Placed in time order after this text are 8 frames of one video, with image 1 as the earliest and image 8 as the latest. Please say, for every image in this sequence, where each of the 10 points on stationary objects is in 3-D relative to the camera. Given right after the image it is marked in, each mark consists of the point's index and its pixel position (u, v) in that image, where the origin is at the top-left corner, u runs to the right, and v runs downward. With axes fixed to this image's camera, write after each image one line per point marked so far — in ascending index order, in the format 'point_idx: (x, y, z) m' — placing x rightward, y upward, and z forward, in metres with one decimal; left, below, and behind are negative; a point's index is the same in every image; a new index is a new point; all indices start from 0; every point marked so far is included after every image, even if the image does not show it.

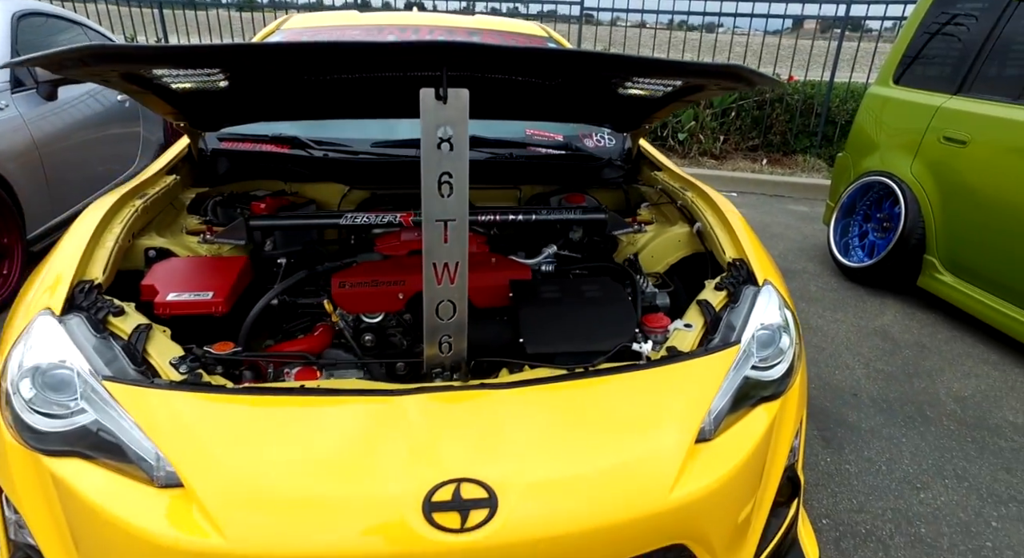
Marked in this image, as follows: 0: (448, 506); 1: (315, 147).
0: (-0.1, -0.4, +1.0) m
1: (-0.7, +0.5, +2.2) m
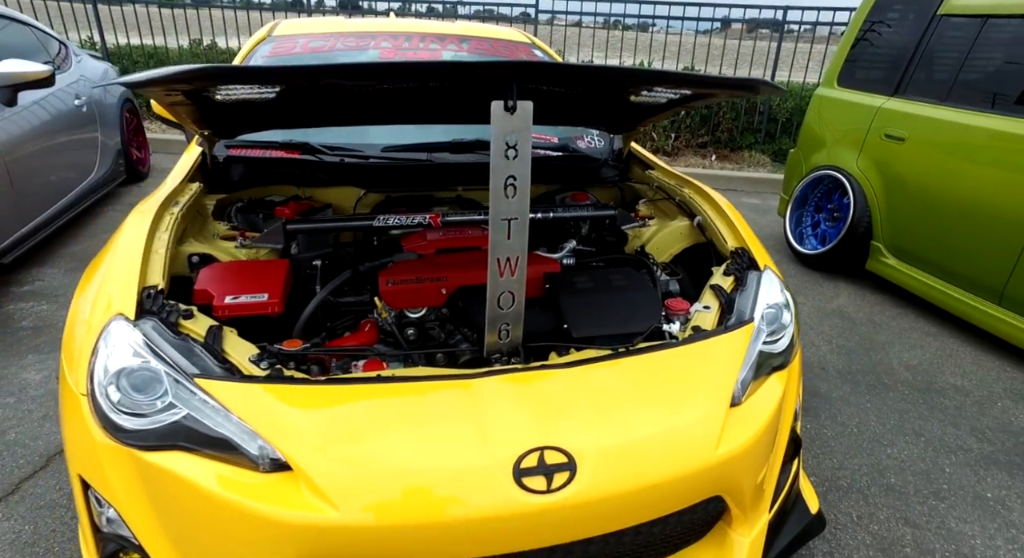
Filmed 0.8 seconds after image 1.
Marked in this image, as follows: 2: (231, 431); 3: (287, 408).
0: (+0.1, -0.4, +1.2) m
1: (-0.7, +0.5, +2.3) m
2: (-0.6, -0.3, +1.2) m
3: (-0.5, -0.3, +1.2) m
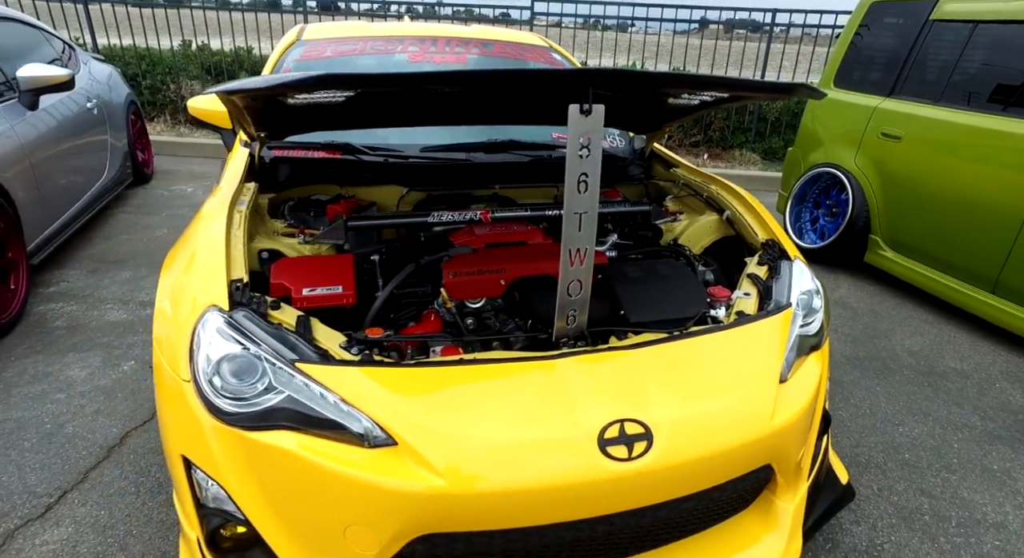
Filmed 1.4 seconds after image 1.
0: (+0.2, -0.4, +1.3) m
1: (-0.6, +0.5, +2.4) m
2: (-0.4, -0.3, +1.3) m
3: (-0.3, -0.3, +1.3) m
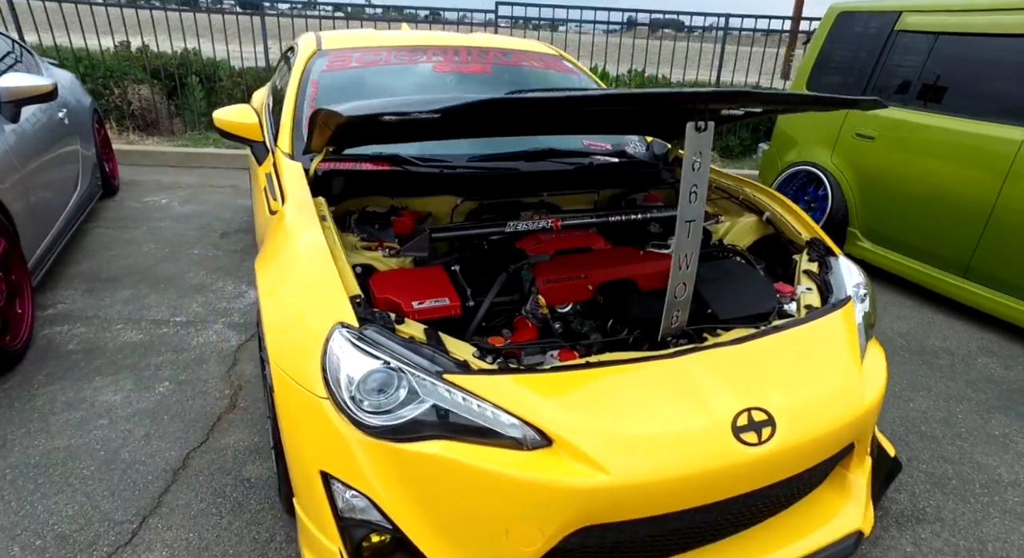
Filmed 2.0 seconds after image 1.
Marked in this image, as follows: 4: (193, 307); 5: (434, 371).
0: (+0.6, -0.4, +1.4) m
1: (-0.4, +0.5, +2.4) m
2: (0.0, -0.3, +1.4) m
3: (0.0, -0.3, +1.4) m
4: (-1.8, -0.2, +3.3) m
5: (-0.2, -0.2, +1.4) m
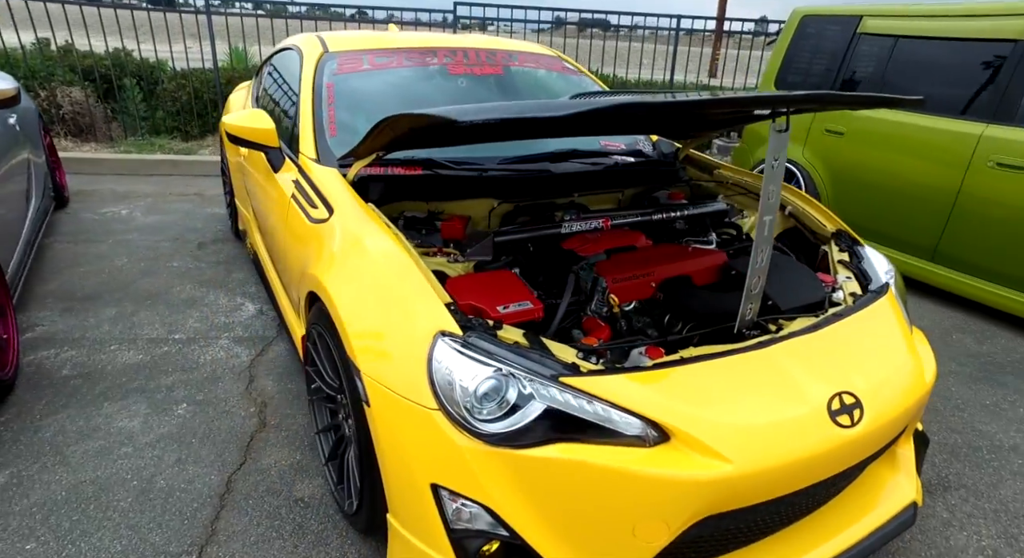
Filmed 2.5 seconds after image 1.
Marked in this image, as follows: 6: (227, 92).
0: (+0.8, -0.3, +1.5) m
1: (-0.2, +0.5, +2.4) m
2: (+0.2, -0.3, +1.4) m
3: (+0.3, -0.3, +1.4) m
4: (-1.8, -0.2, +3.1) m
5: (+0.1, -0.2, +1.4) m
6: (-4.0, +2.7, +8.1) m
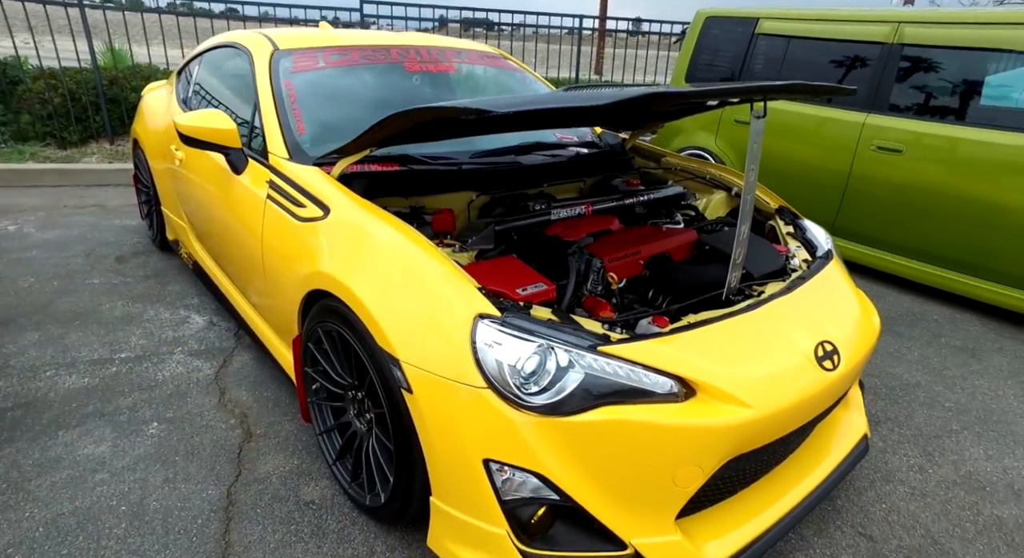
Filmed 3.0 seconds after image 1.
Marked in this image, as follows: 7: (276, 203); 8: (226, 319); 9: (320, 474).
0: (+0.9, -0.2, +1.7) m
1: (-0.4, +0.5, +2.4) m
2: (+0.3, -0.3, +1.5) m
3: (+0.4, -0.2, +1.6) m
4: (-1.9, -0.3, +2.9) m
5: (+0.2, -0.2, +1.5) m
6: (-5.2, +2.4, +7.4) m
7: (-0.9, +0.3, +2.2) m
8: (-1.6, -0.2, +3.2) m
9: (-0.7, -0.7, +2.1) m
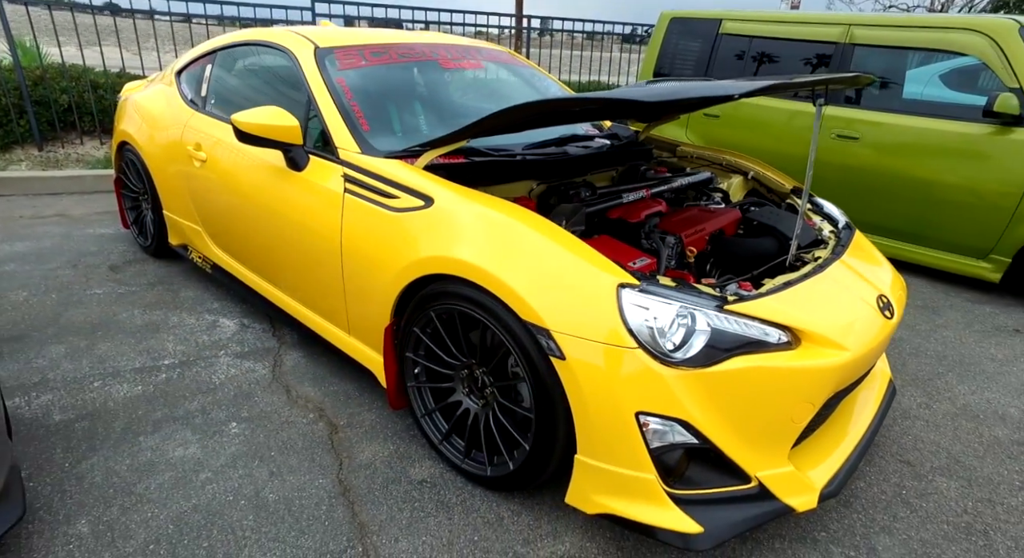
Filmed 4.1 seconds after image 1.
0: (+1.3, -0.1, +2.0) m
1: (-0.1, +0.6, +2.6) m
2: (+0.7, -0.2, +1.7) m
3: (+0.8, -0.1, +1.8) m
4: (-1.7, -0.3, +2.8) m
5: (+0.6, -0.1, +1.7) m
6: (-5.7, +2.2, +6.8) m
7: (-0.6, +0.3, +2.3) m
8: (-1.4, -0.2, +3.2) m
9: (-0.3, -0.7, +2.2) m
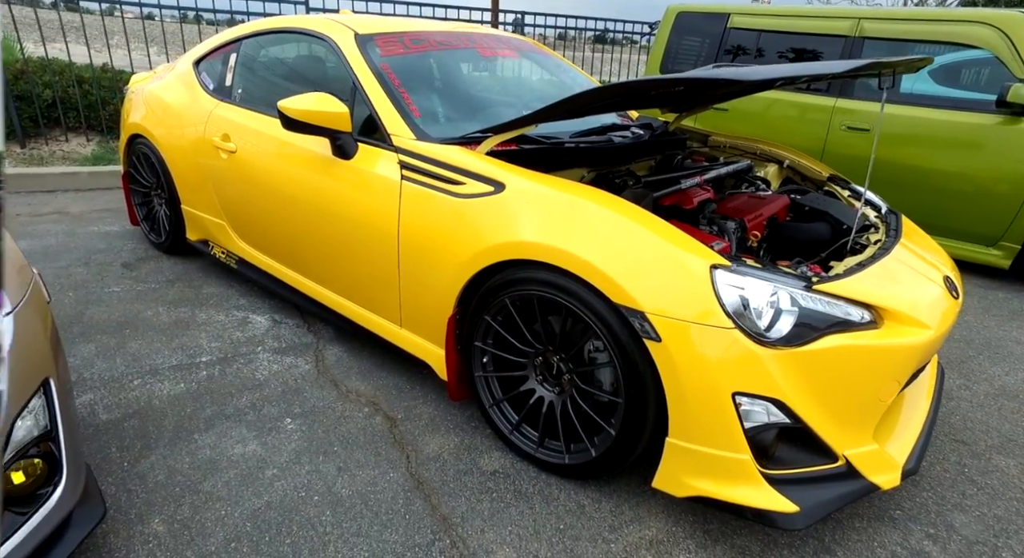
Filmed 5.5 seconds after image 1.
0: (+1.6, 0.0, +2.1) m
1: (+0.1, +0.6, +2.5) m
2: (+1.0, -0.1, +1.7) m
3: (+1.1, 0.0, +1.8) m
4: (-1.5, -0.3, +2.7) m
5: (+0.9, 0.0, +1.7) m
6: (-5.6, +2.2, +6.5) m
7: (-0.4, +0.4, +2.2) m
8: (-1.2, -0.2, +3.1) m
9: (-0.1, -0.6, +2.2) m
